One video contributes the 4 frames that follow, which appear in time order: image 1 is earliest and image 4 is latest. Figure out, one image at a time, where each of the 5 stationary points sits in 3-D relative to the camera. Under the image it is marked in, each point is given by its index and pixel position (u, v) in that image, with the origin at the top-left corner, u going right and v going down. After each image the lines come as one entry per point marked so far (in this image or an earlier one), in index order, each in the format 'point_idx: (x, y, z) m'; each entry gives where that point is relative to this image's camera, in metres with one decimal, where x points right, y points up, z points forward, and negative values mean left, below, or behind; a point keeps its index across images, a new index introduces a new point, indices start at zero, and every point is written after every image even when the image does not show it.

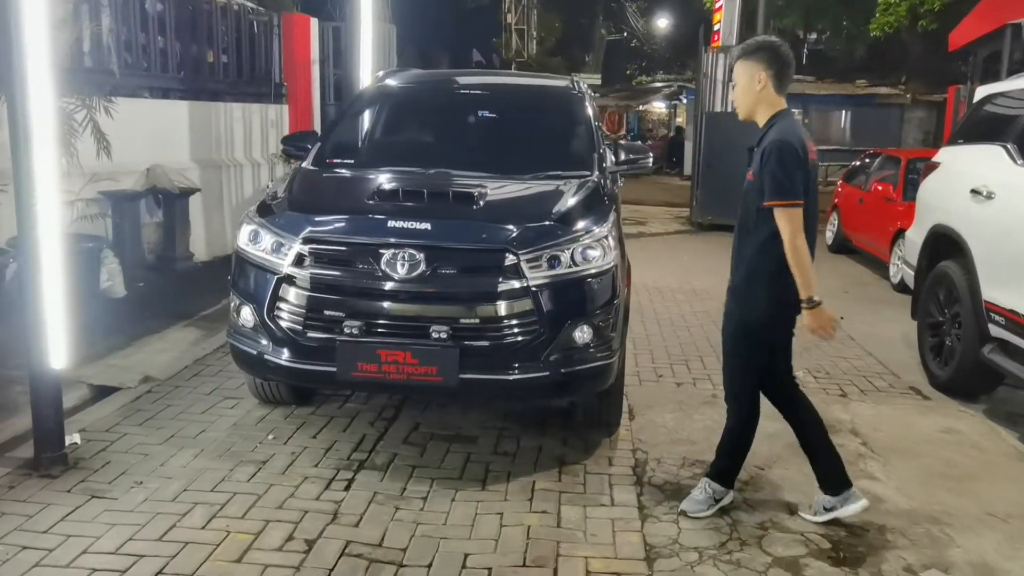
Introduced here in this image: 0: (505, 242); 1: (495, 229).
0: (0.0, +0.2, +4.1) m
1: (-0.1, +0.3, +4.1) m
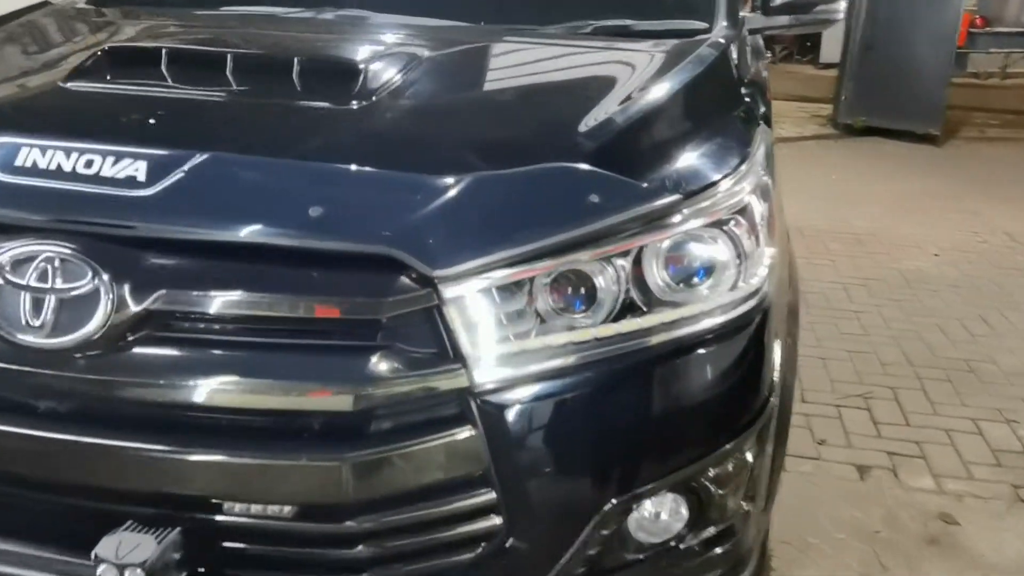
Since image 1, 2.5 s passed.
0: (-0.2, +0.1, +1.2) m
1: (-0.2, +0.1, +1.2) m
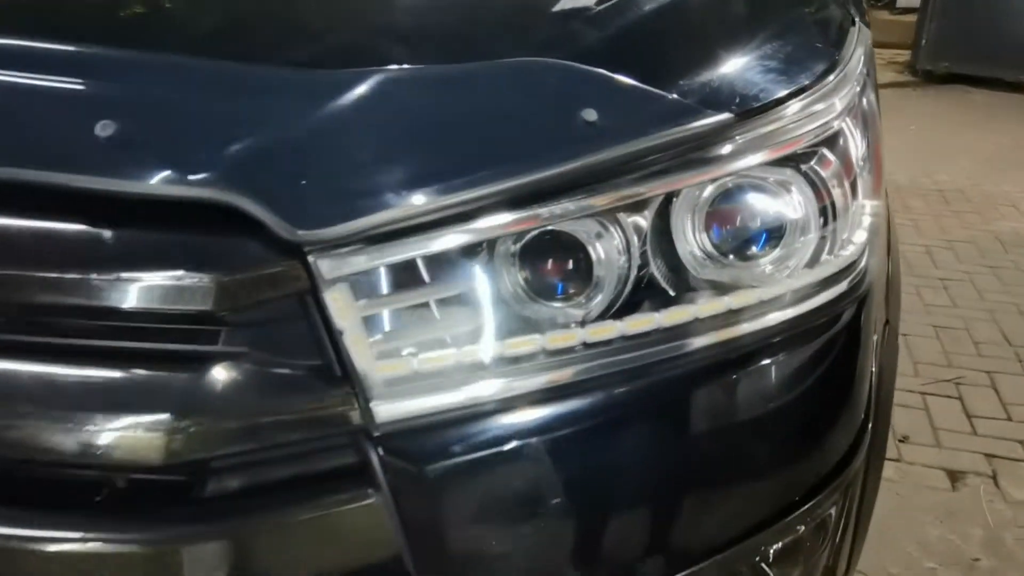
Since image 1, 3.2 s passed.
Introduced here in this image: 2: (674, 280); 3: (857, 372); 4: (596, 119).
0: (-0.2, +0.1, +0.7) m
1: (-0.2, +0.2, +0.7) m
2: (+0.1, 0.0, +0.9) m
3: (+0.4, -0.1, +0.9) m
4: (+0.1, +0.1, +0.8) m
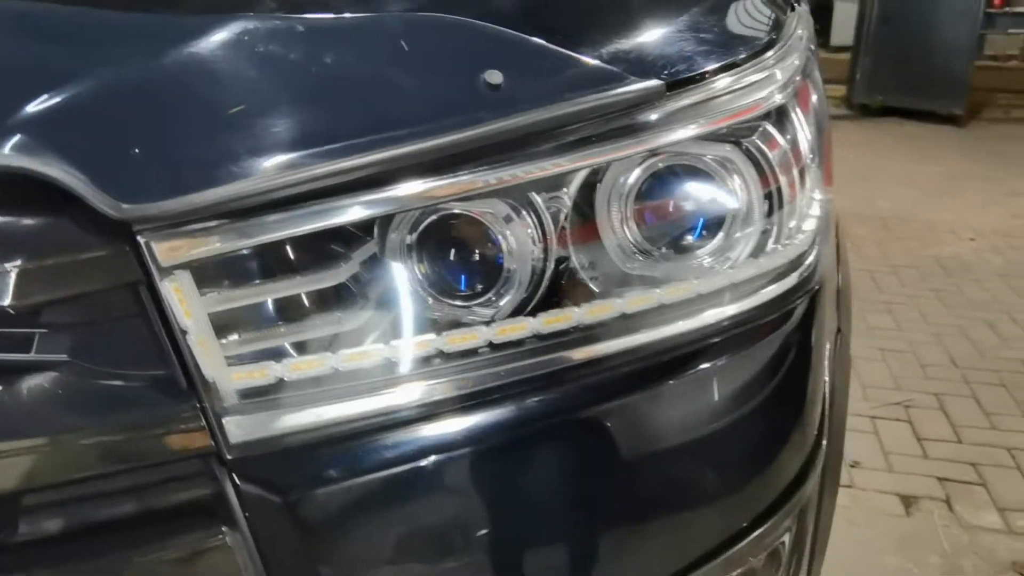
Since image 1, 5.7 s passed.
0: (-0.3, +0.1, +0.6) m
1: (-0.3, +0.2, +0.6) m
2: (+0.1, 0.0, +0.7) m
3: (+0.3, -0.1, +0.8) m
4: (0.0, +0.2, +0.7) m
